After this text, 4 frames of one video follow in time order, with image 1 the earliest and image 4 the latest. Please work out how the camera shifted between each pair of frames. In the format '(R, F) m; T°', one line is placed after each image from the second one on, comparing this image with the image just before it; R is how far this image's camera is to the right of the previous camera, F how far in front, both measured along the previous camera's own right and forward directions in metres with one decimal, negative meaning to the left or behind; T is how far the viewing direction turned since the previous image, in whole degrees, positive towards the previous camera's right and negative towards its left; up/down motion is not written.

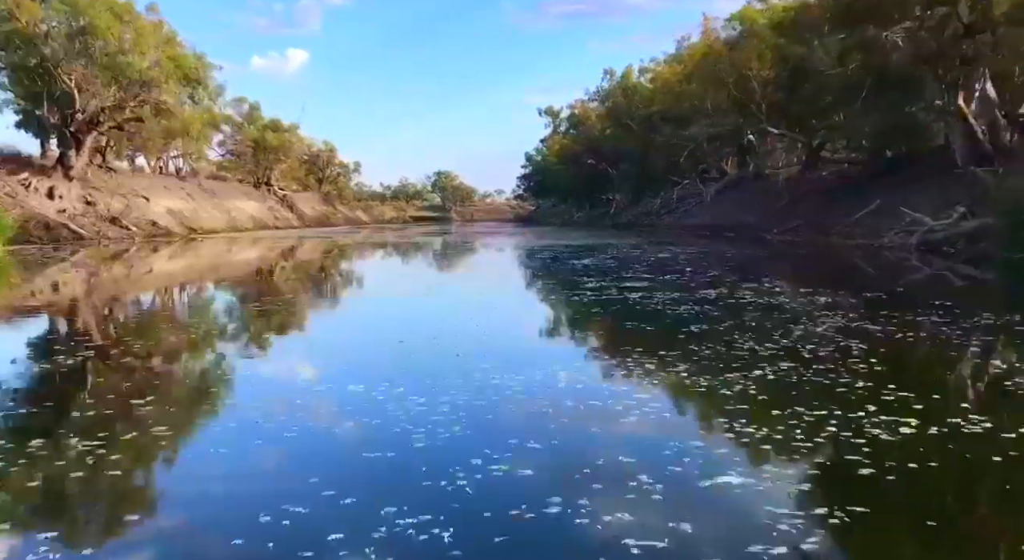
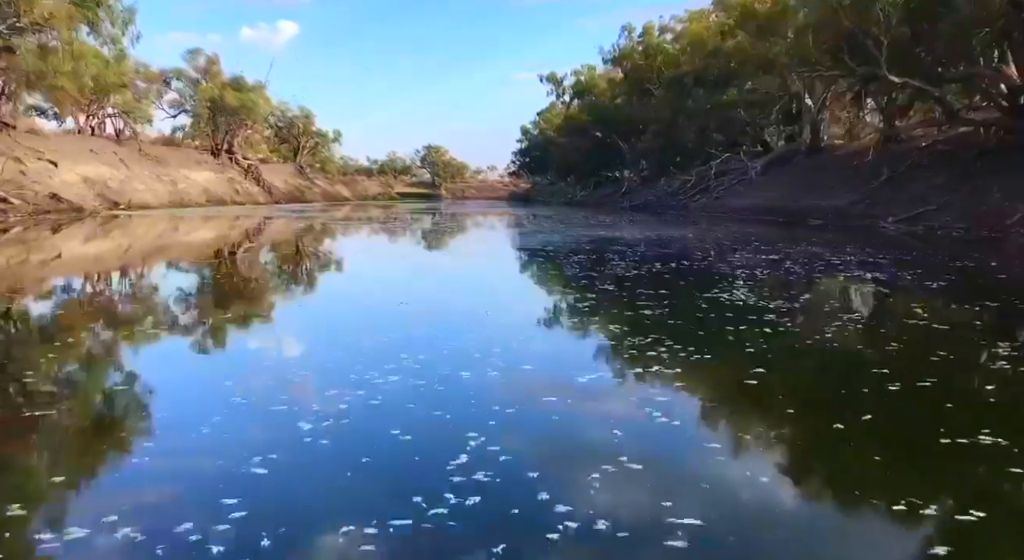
(-0.4, +4.7) m; +1°
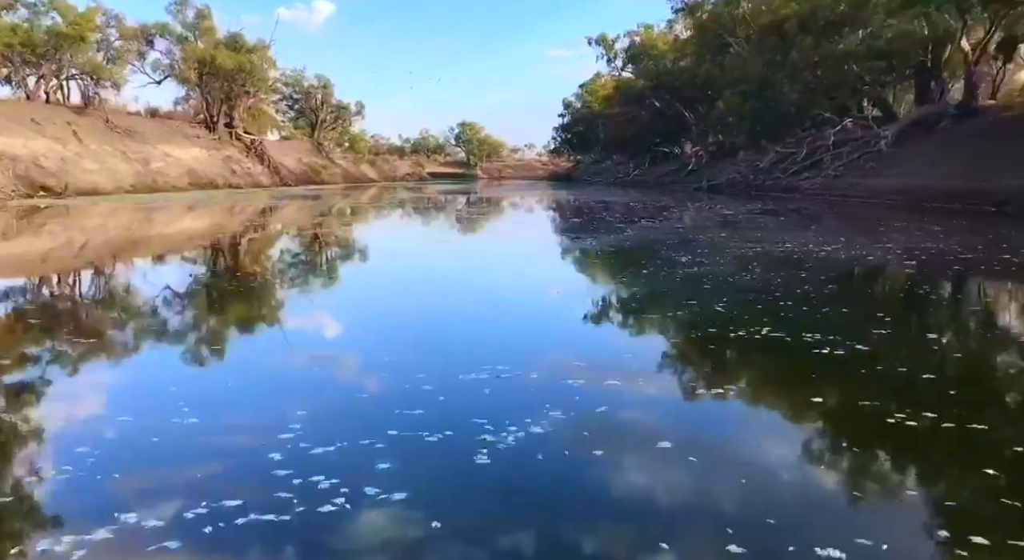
(-0.4, +5.1) m; -2°
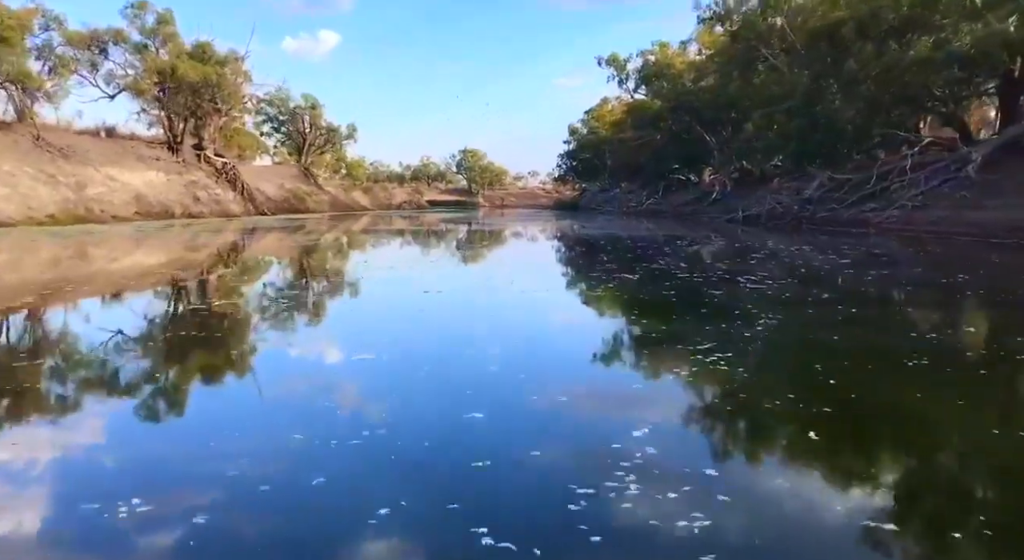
(-0.1, +3.4) m; 0°
